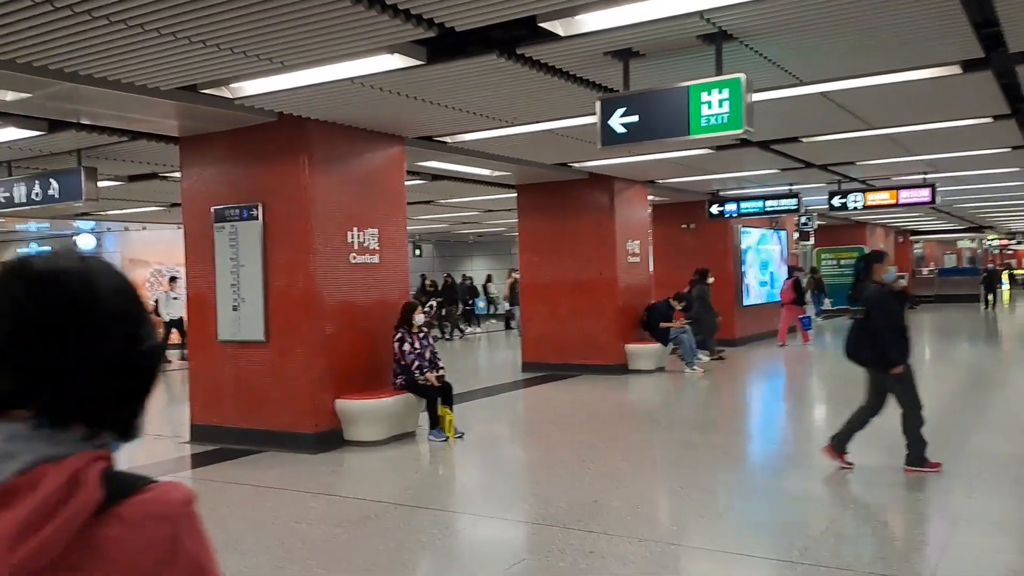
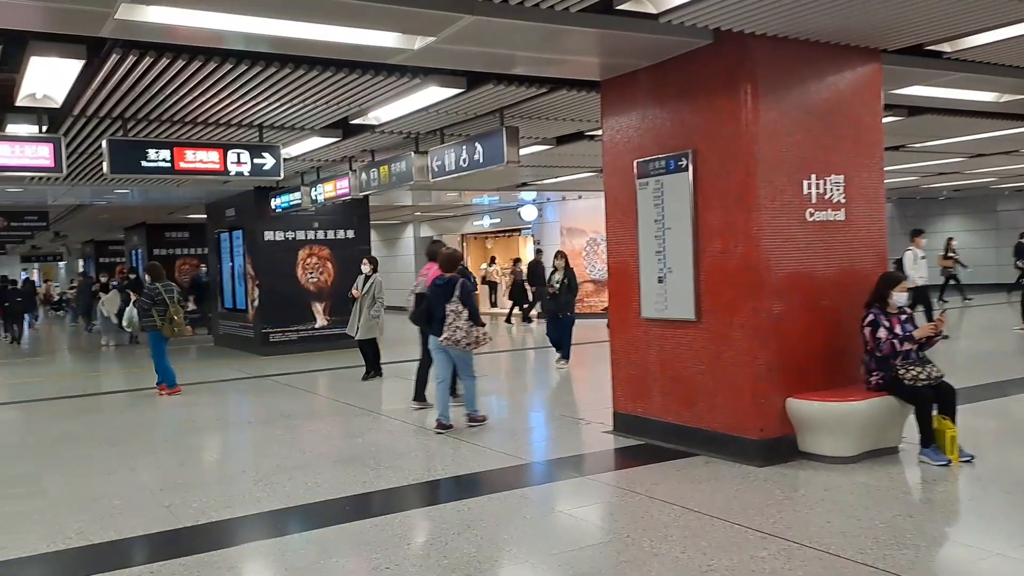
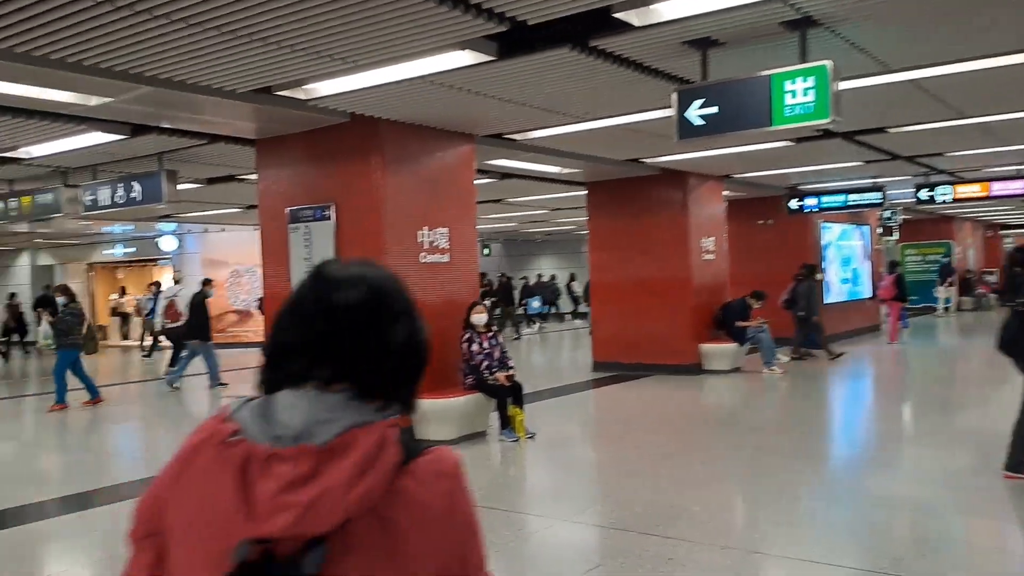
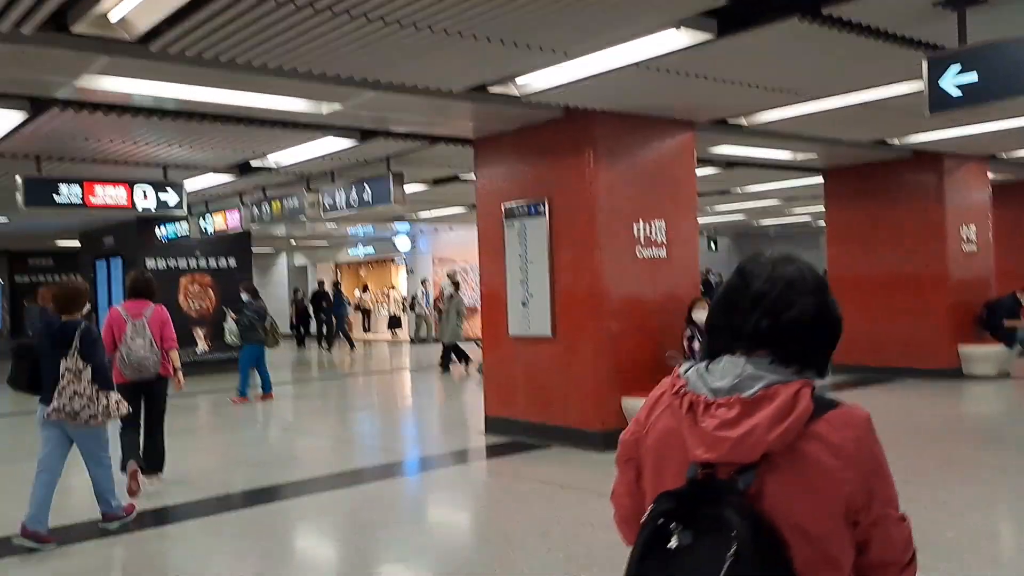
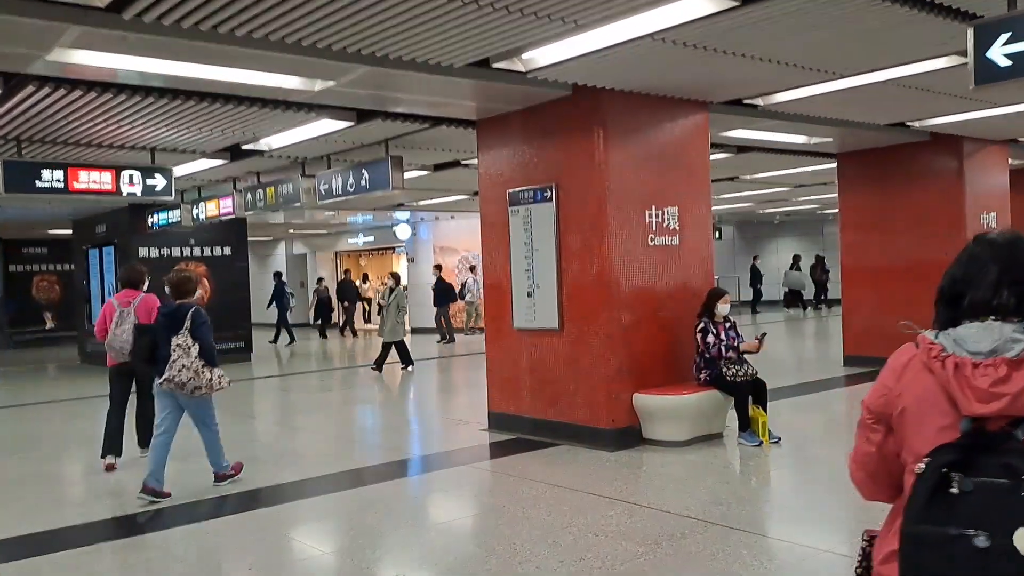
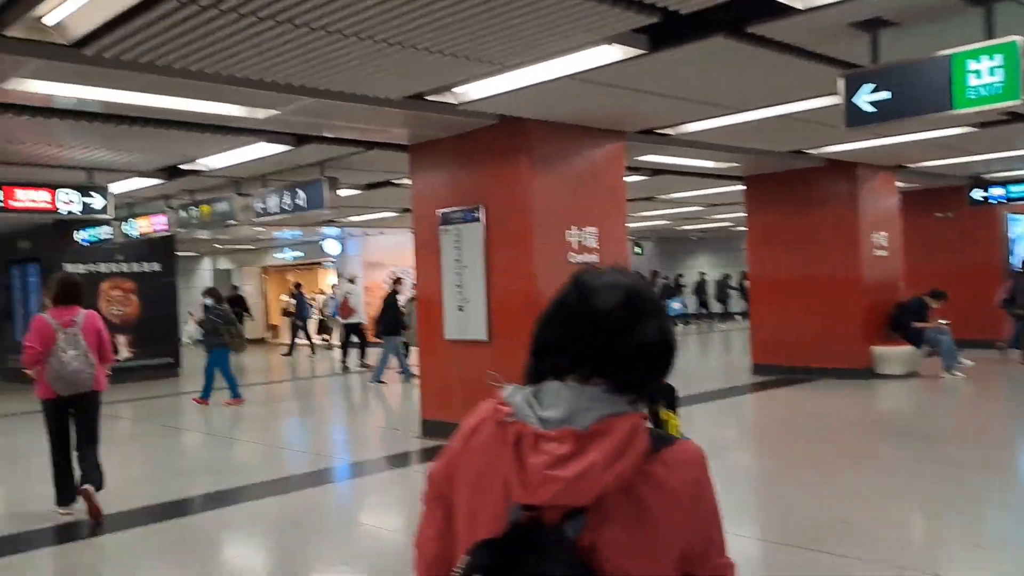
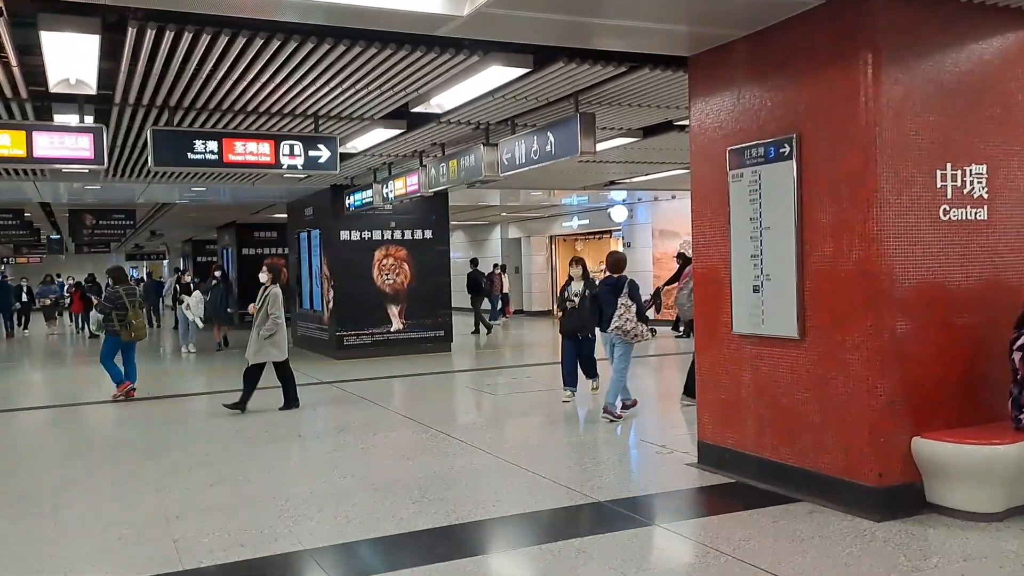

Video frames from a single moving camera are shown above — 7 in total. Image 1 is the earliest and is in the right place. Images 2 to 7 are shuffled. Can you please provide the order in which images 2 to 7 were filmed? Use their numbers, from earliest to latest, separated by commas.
3, 6, 4, 5, 2, 7
